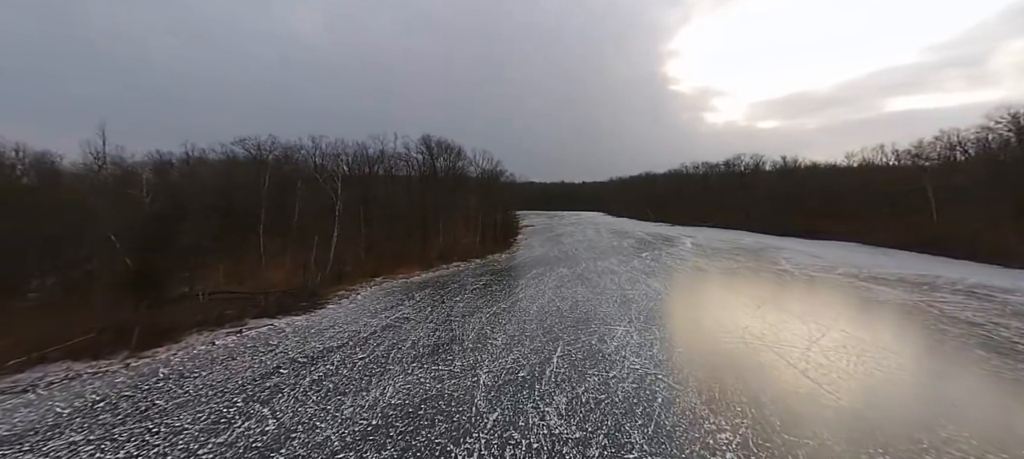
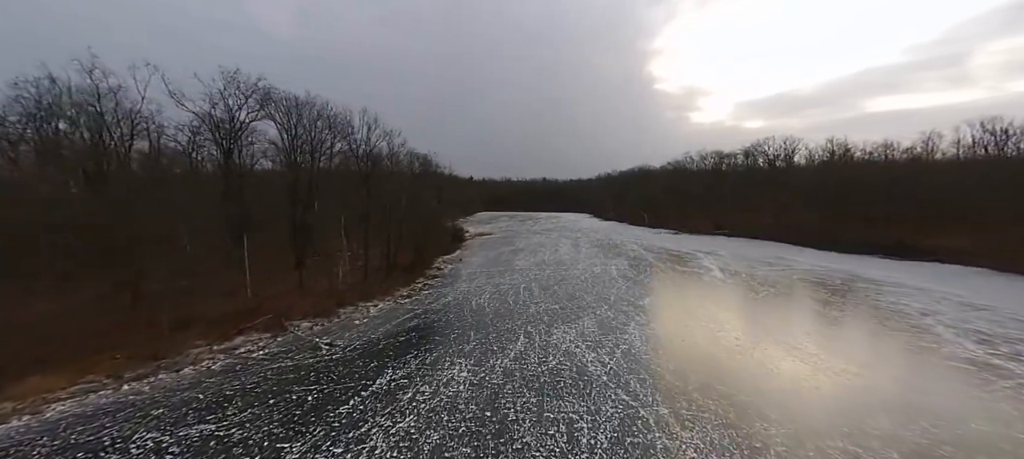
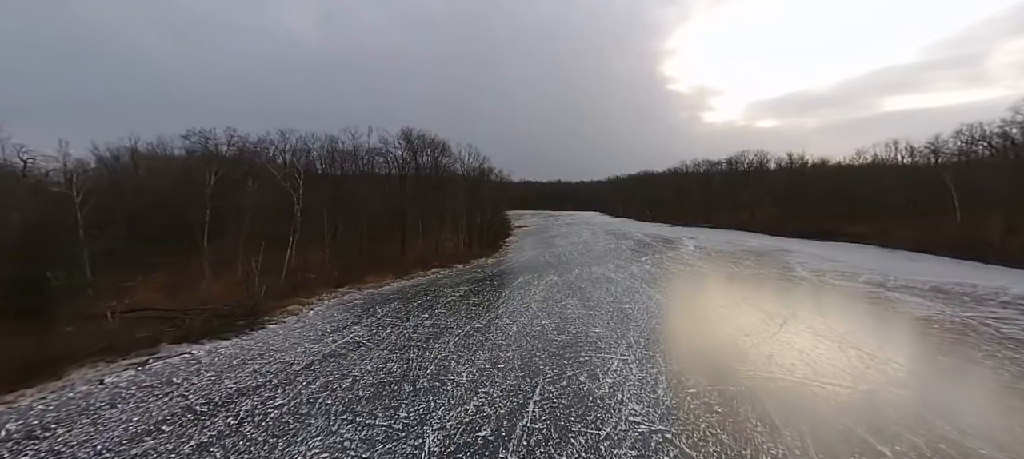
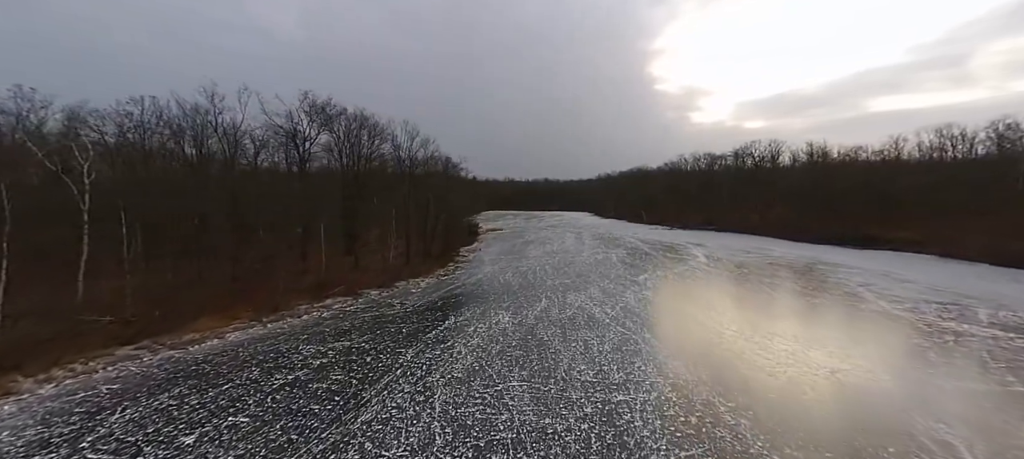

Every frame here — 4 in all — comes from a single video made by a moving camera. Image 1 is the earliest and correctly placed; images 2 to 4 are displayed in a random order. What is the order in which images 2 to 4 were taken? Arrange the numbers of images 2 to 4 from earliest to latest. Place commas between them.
3, 4, 2
